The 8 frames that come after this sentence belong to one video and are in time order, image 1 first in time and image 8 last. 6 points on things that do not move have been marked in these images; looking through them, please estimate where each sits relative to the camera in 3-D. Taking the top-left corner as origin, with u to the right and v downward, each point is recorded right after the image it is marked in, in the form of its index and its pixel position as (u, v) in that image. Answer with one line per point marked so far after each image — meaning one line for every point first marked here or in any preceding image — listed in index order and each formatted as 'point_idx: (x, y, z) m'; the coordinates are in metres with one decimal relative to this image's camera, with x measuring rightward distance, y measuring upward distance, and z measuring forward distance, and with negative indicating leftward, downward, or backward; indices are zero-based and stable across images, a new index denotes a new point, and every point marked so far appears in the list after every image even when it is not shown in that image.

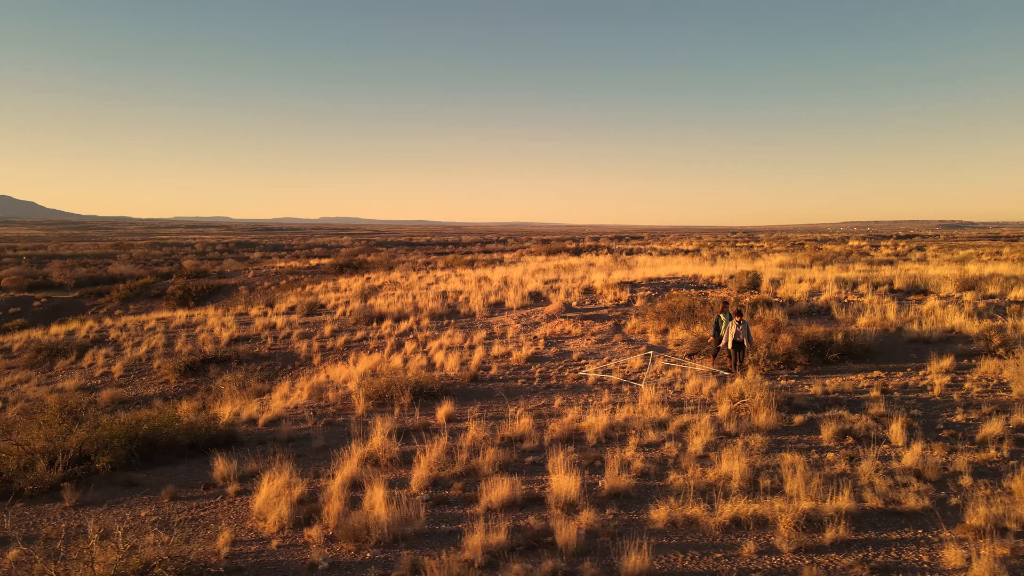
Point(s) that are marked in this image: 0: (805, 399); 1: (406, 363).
0: (+2.9, -1.1, +7.5) m
1: (-1.8, -1.2, +12.4) m
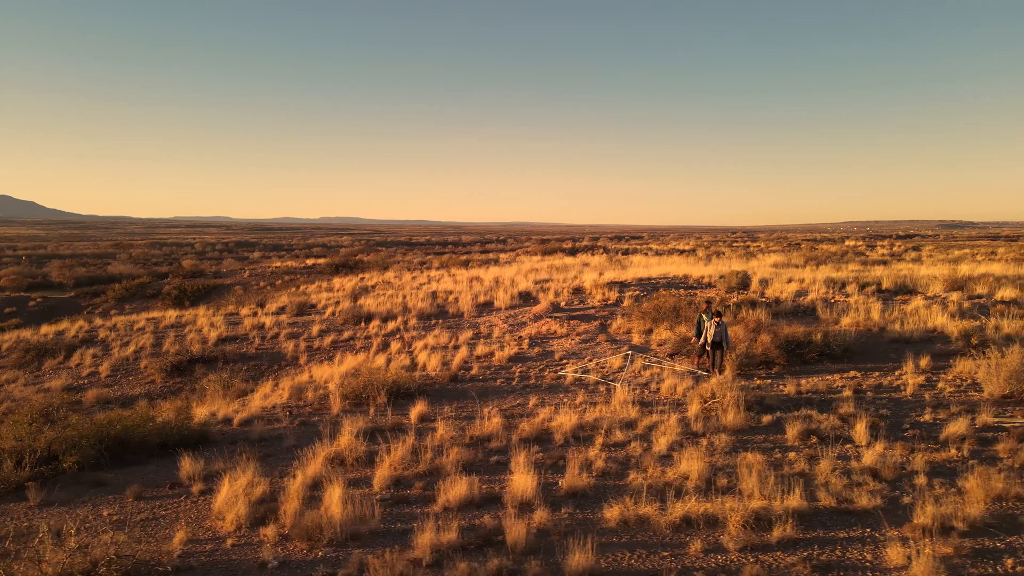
0: (+2.7, -1.1, +7.5) m
1: (-2.0, -1.2, +12.4) m
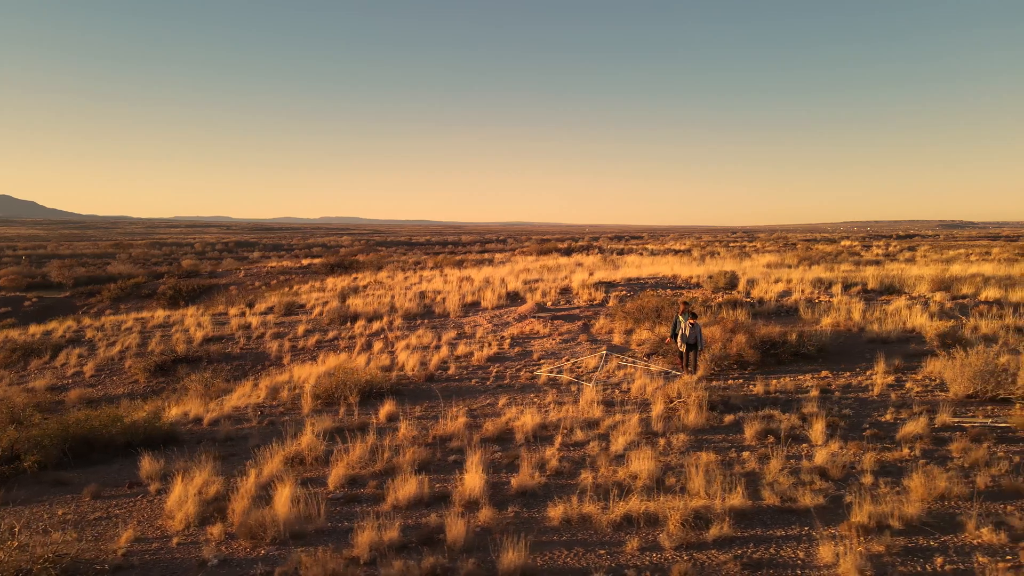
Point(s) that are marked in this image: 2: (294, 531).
0: (+2.3, -1.1, +7.6) m
1: (-2.4, -1.2, +12.5) m
2: (-1.2, -1.4, +4.3) m
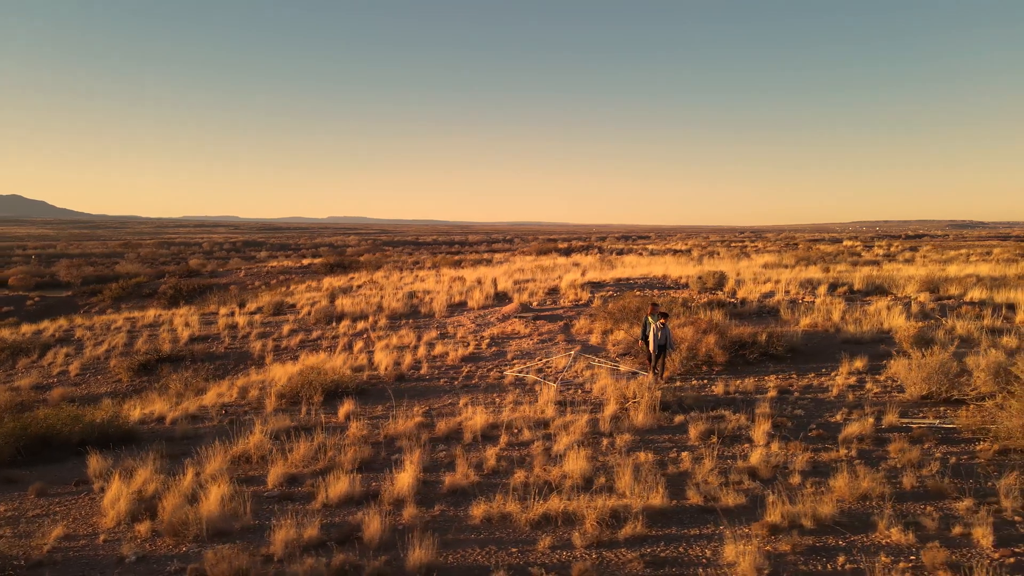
0: (+1.9, -1.1, +7.6) m
1: (-2.8, -1.2, +12.6) m
2: (-1.7, -1.4, +4.3) m
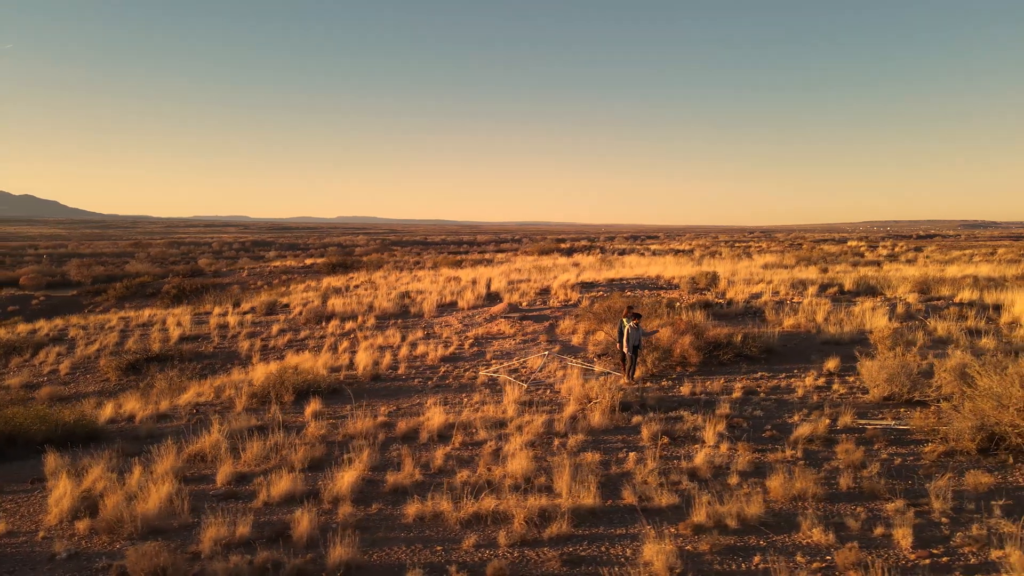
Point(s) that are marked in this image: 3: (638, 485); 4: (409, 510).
0: (+1.5, -1.1, +7.7) m
1: (-3.1, -1.2, +12.6) m
2: (-2.1, -1.4, +4.4) m
3: (+0.8, -1.3, +4.9) m
4: (-0.6, -1.3, +4.5) m
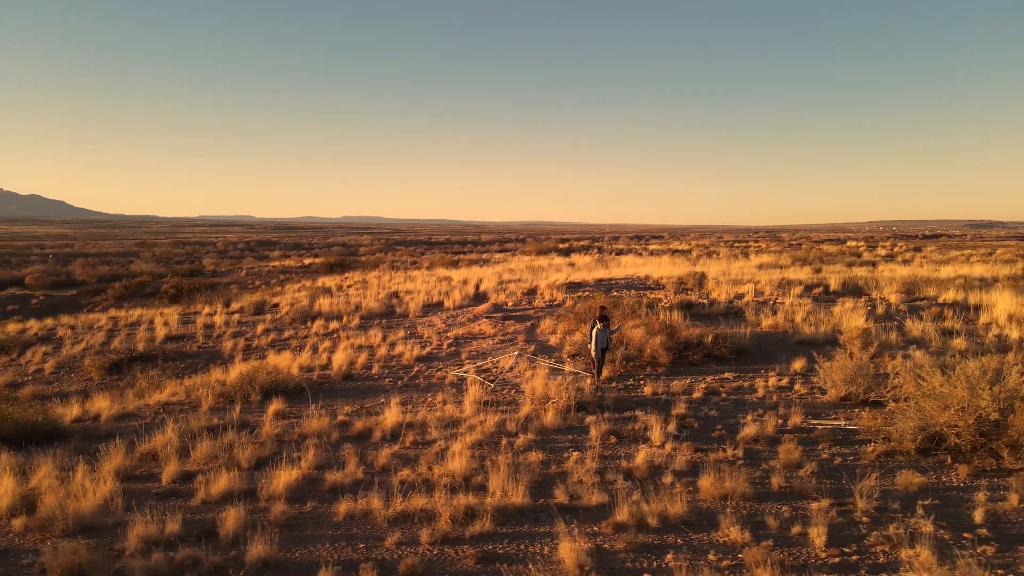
0: (+1.1, -1.2, +7.7) m
1: (-3.5, -1.2, +12.7) m
2: (-2.5, -1.4, +4.5) m
3: (+0.4, -1.3, +4.9) m
4: (-1.1, -1.3, +4.6) m
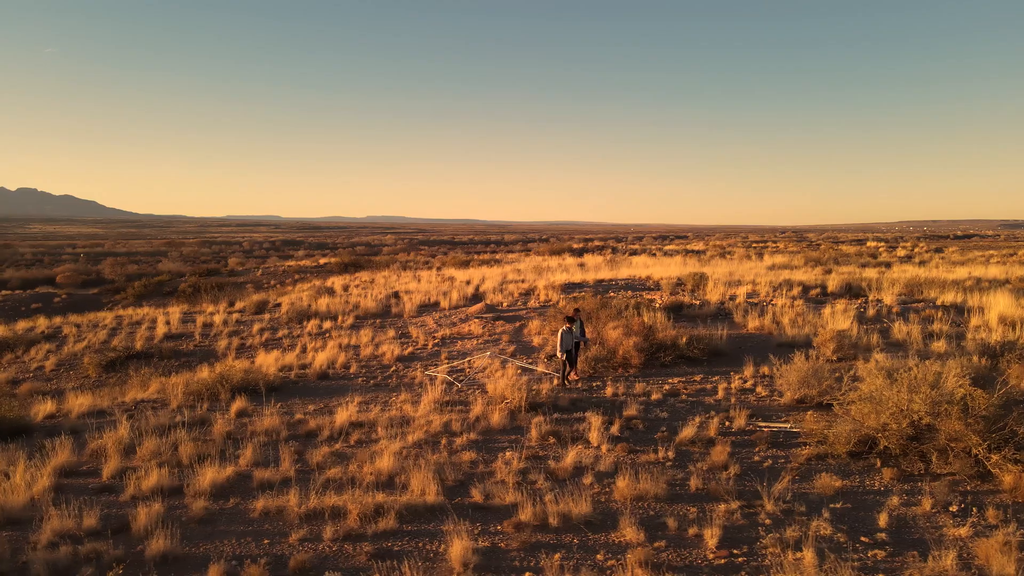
0: (+0.6, -1.2, +7.8) m
1: (-3.8, -1.2, +12.9) m
2: (-3.1, -1.4, +4.6) m
3: (-0.1, -1.3, +5.0) m
4: (-1.6, -1.4, +4.7) m
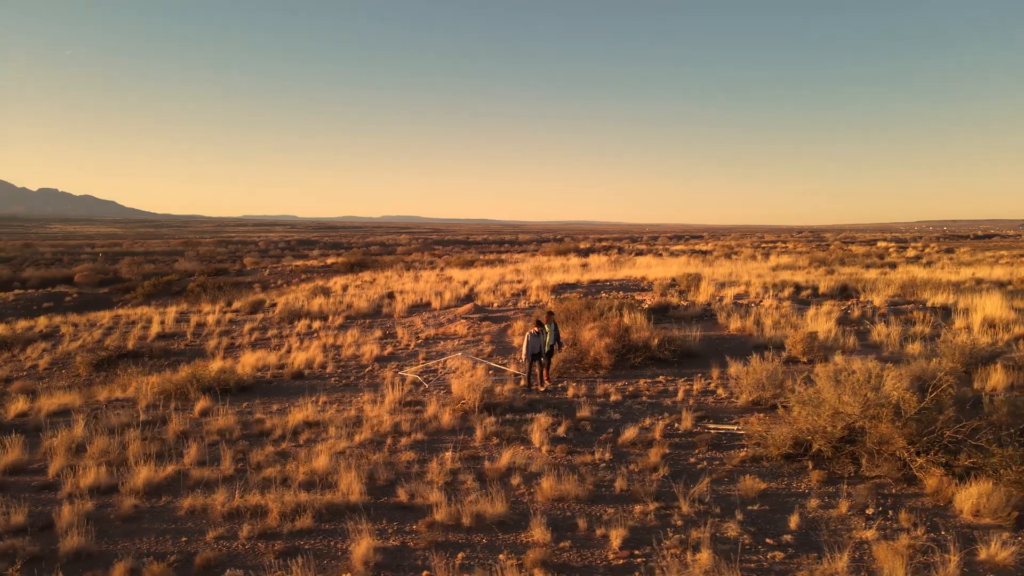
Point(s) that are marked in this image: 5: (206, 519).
0: (+0.2, -1.2, +7.8) m
1: (-4.2, -1.2, +13.0) m
2: (-3.6, -1.4, +4.7) m
3: (-0.6, -1.3, +5.1) m
4: (-2.1, -1.4, +4.8) m
5: (-1.9, -1.4, +4.5) m
